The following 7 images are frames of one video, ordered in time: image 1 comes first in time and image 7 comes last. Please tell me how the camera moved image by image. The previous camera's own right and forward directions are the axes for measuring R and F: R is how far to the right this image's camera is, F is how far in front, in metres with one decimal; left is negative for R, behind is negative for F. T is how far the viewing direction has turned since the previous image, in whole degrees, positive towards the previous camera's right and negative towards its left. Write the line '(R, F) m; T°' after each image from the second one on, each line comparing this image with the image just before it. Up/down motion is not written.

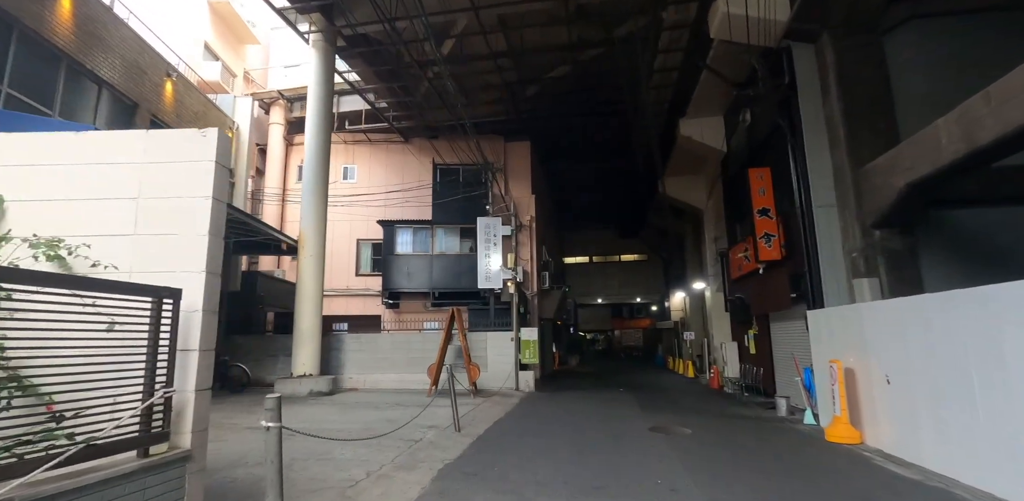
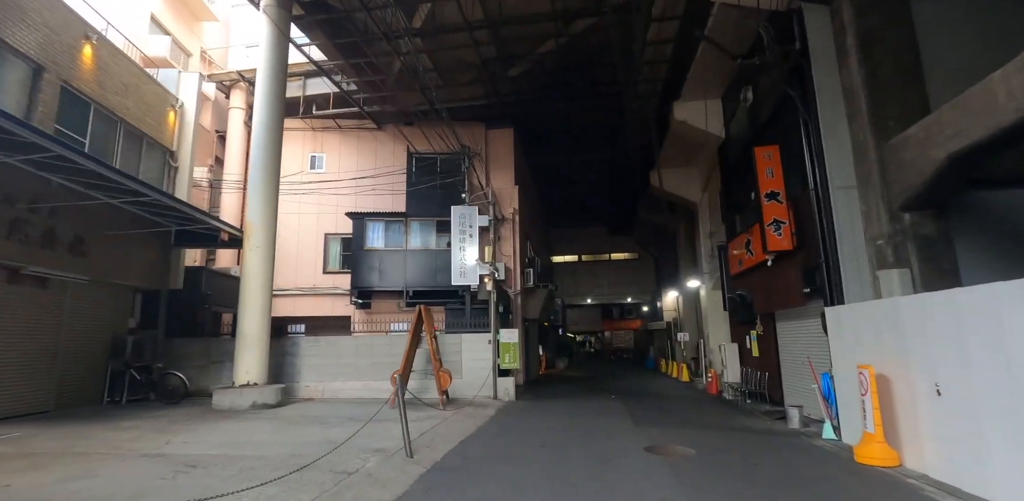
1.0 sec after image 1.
(+0.3, +1.4) m; +1°
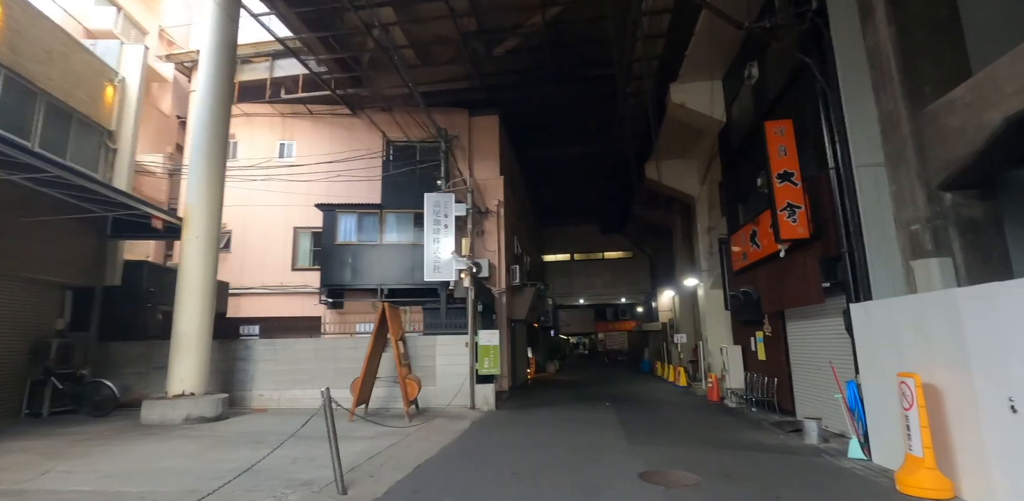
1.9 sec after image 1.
(+0.3, +1.3) m; +1°
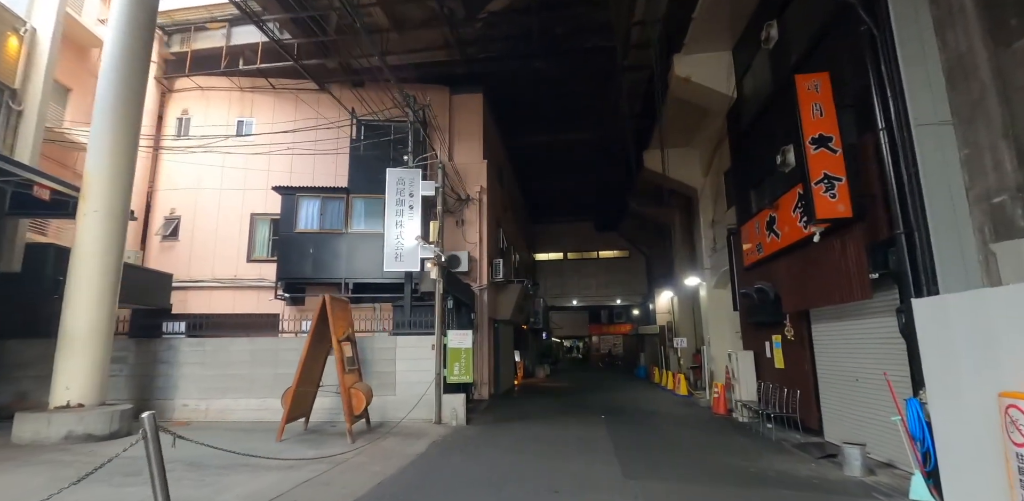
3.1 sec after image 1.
(+0.4, +1.7) m; 0°
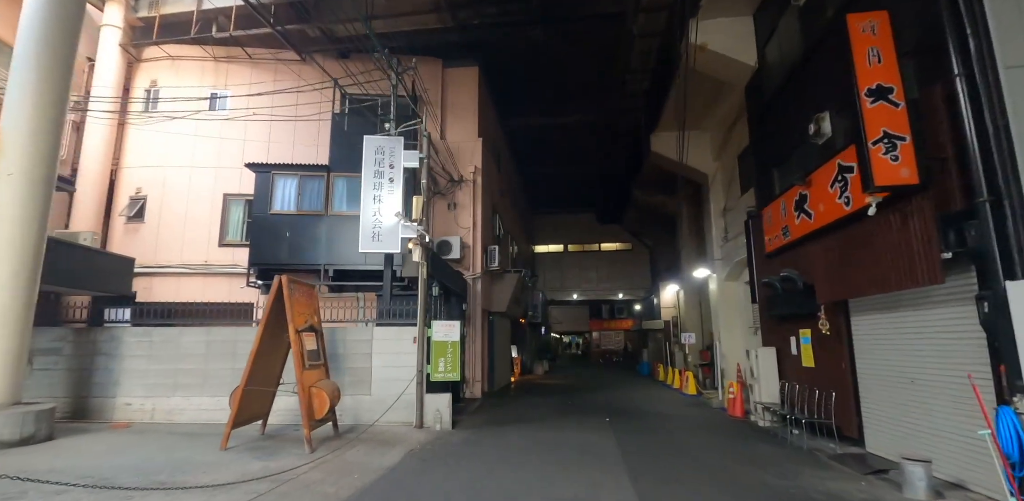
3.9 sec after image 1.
(+0.1, +1.2) m; 0°
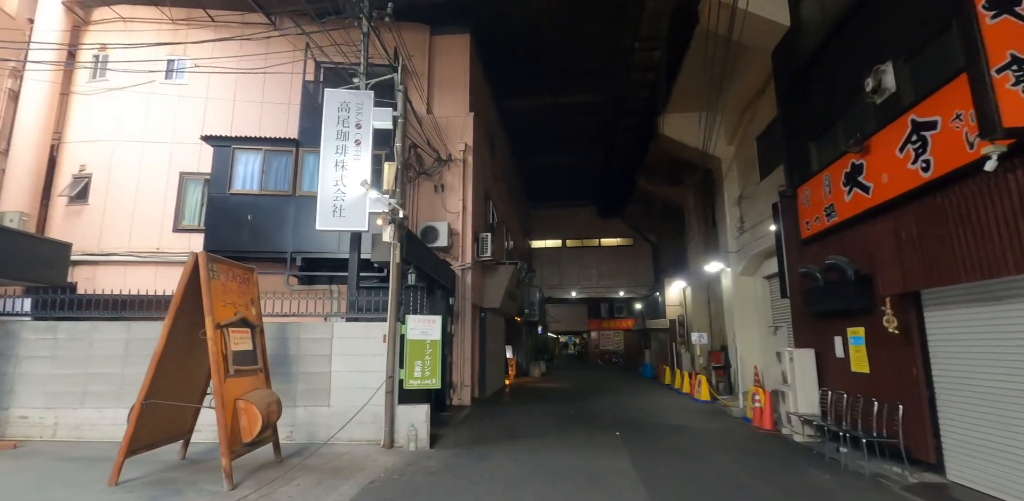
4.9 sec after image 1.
(0.0, +1.5) m; 0°
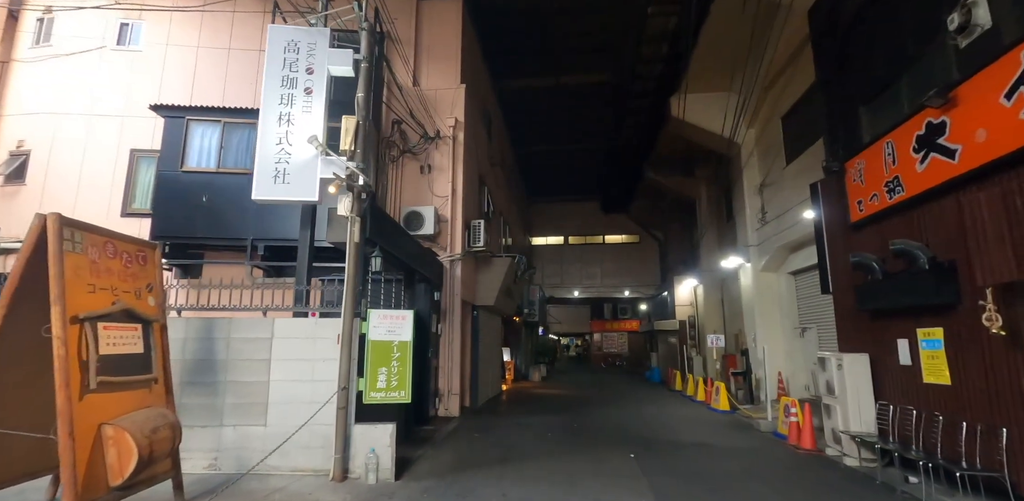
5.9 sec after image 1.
(+0.1, +1.4) m; 0°
